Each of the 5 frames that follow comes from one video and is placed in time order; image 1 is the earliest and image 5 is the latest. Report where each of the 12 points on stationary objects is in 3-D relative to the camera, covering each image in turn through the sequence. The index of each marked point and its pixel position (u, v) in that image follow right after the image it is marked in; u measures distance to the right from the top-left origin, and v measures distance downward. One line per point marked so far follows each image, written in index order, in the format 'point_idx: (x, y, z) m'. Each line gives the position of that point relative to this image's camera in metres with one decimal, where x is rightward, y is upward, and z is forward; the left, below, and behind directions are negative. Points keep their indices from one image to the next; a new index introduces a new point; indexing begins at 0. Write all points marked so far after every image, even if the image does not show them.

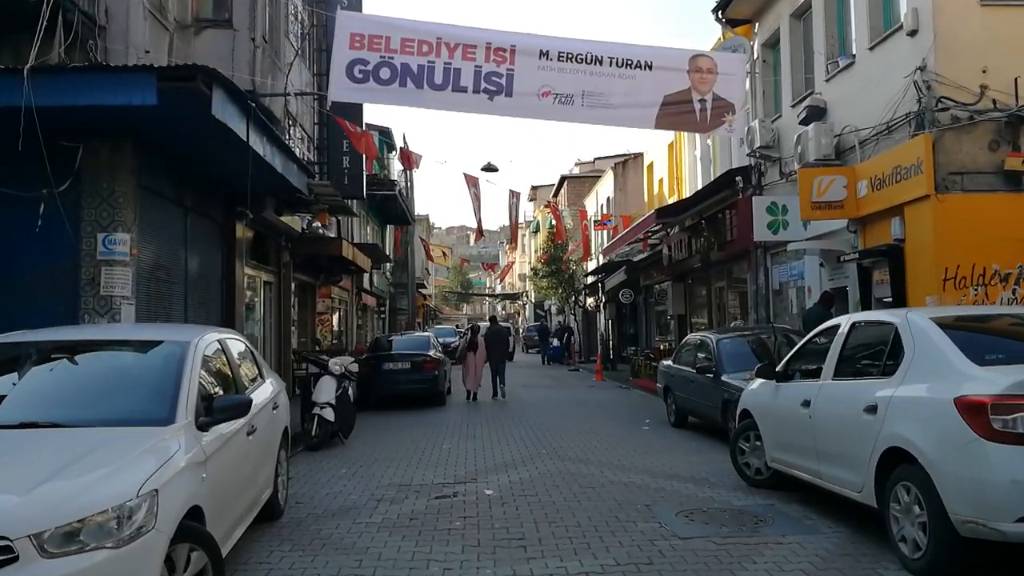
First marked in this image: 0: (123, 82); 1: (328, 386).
0: (-4.6, +2.5, +9.3) m
1: (-2.9, -1.5, +12.4) m
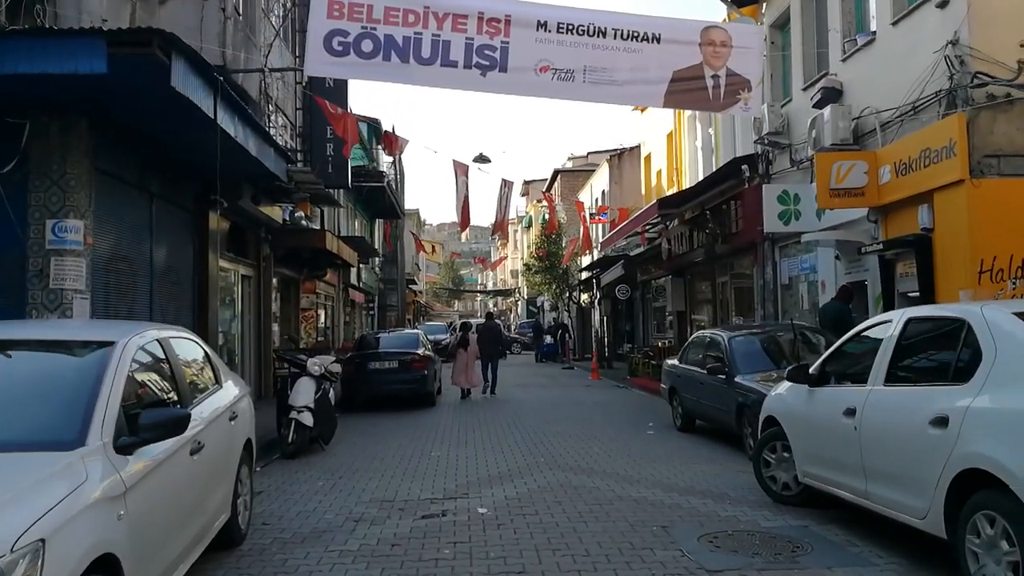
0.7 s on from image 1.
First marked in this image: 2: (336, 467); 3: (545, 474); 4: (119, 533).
0: (-4.7, +2.5, +8.3) m
1: (-3.0, -1.4, +11.4) m
2: (-2.3, -2.3, +10.2) m
3: (+0.4, -2.2, +9.1) m
4: (-1.9, -1.2, +3.8) m
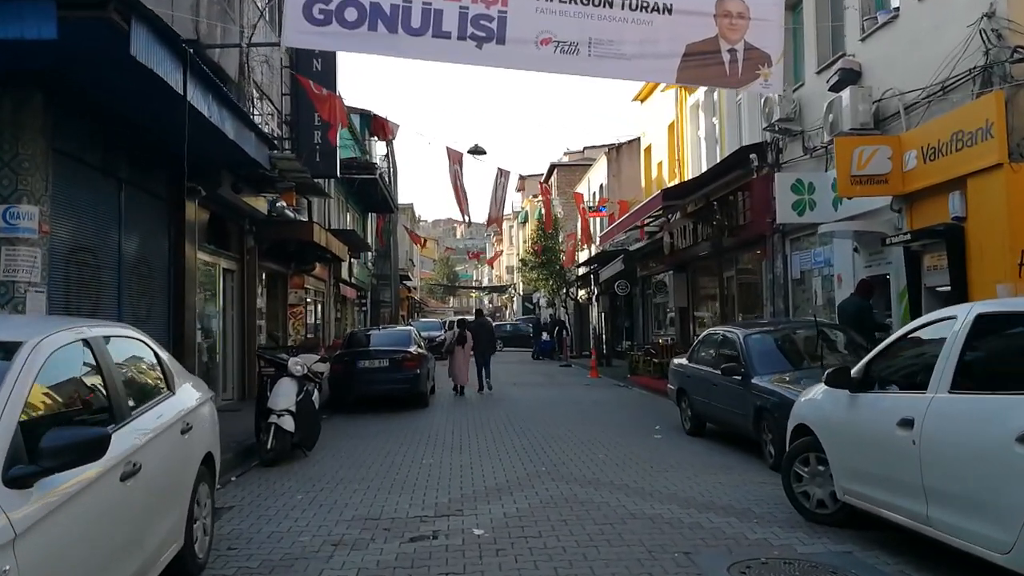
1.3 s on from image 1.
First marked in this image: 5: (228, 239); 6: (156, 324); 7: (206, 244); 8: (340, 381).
0: (-4.7, +2.6, +7.4) m
1: (-3.0, -1.4, +10.5) m
2: (-2.3, -2.3, +9.4) m
3: (+0.4, -2.1, +8.2) m
4: (-1.9, -1.1, +2.9) m
5: (-5.8, +1.0, +16.1) m
6: (-5.7, -0.6, +12.6) m
7: (-5.7, +0.8, +14.7) m
8: (-3.5, -1.9, +16.0) m
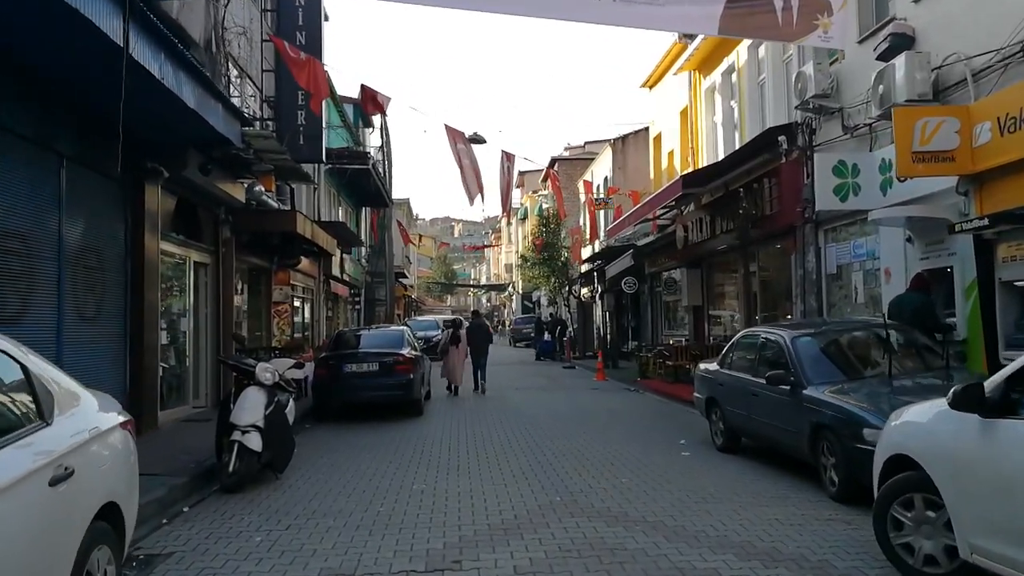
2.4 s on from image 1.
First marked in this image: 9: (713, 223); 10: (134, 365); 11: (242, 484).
0: (-4.6, +2.7, +5.8) m
1: (-2.9, -1.3, +8.9) m
2: (-2.2, -2.2, +7.8) m
3: (+0.5, -2.0, +6.6) m
4: (-1.8, -1.0, +1.3) m
5: (-5.8, +1.1, +14.5) m
6: (-5.7, -0.5, +11.0) m
7: (-5.7, +0.9, +13.1) m
8: (-3.5, -1.8, +14.4) m
9: (+4.9, +1.6, +19.2) m
10: (-5.6, -1.1, +11.5) m
11: (-2.9, -2.1, +8.5) m
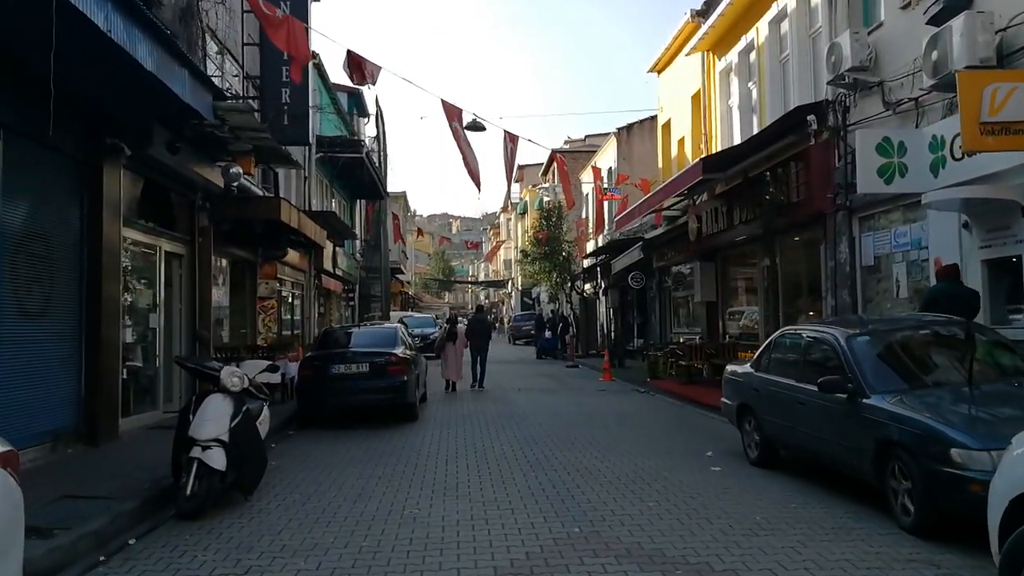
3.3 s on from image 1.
0: (-4.5, +2.8, +4.4) m
1: (-2.9, -1.2, +7.6) m
2: (-2.1, -2.1, +6.5) m
3: (+0.5, -1.9, +5.3) m
4: (-1.7, -1.0, 0.0) m
5: (-5.7, +1.2, +13.2) m
6: (-5.6, -0.4, +9.6) m
7: (-5.6, +1.0, +11.7) m
8: (-3.4, -1.7, +13.1) m
9: (+5.0, +1.7, +18.0) m
10: (-5.5, -1.0, +10.2) m
11: (-2.9, -2.0, +7.2) m
